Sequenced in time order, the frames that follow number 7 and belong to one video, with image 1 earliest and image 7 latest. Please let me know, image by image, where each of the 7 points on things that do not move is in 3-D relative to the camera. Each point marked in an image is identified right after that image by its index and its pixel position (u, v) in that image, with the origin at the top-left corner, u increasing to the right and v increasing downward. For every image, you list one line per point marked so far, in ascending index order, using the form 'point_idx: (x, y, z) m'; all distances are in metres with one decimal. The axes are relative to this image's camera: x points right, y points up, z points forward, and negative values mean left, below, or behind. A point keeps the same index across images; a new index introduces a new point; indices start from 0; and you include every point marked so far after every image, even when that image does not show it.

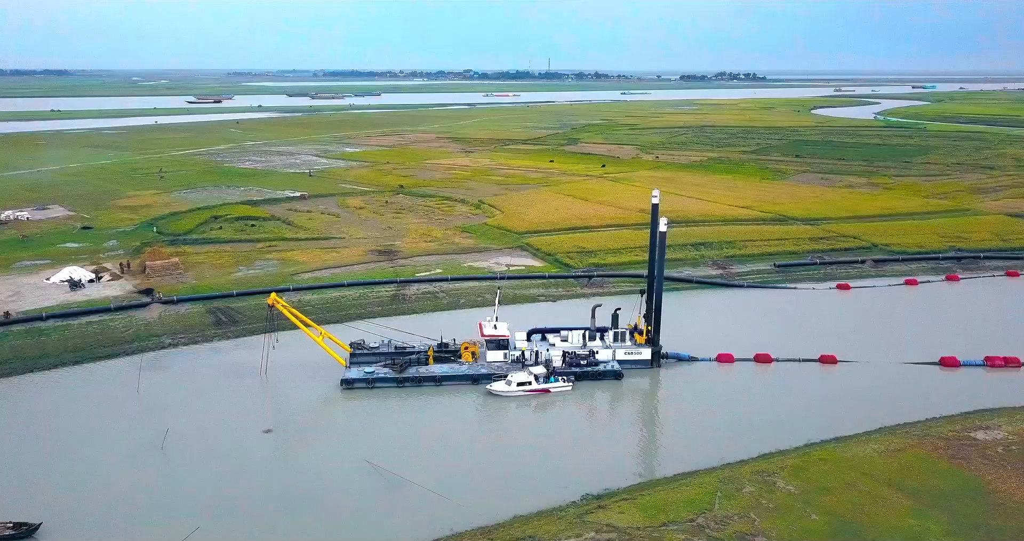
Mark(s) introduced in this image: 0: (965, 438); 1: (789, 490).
0: (+9.8, -3.6, +17.6) m
1: (+5.2, -4.1, +15.4) m
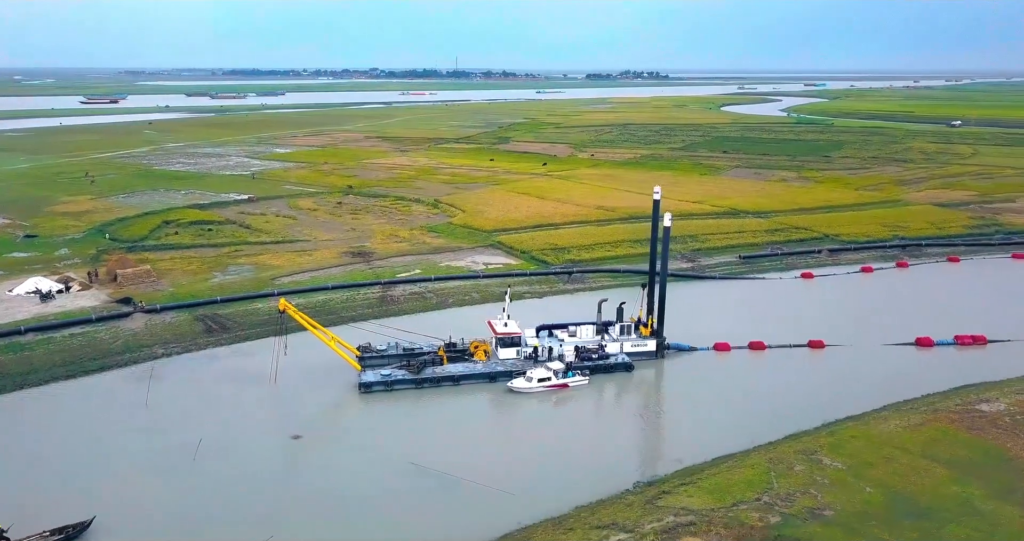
0: (+10.7, -3.3, +19.1) m
1: (+6.5, -3.9, +16.4) m
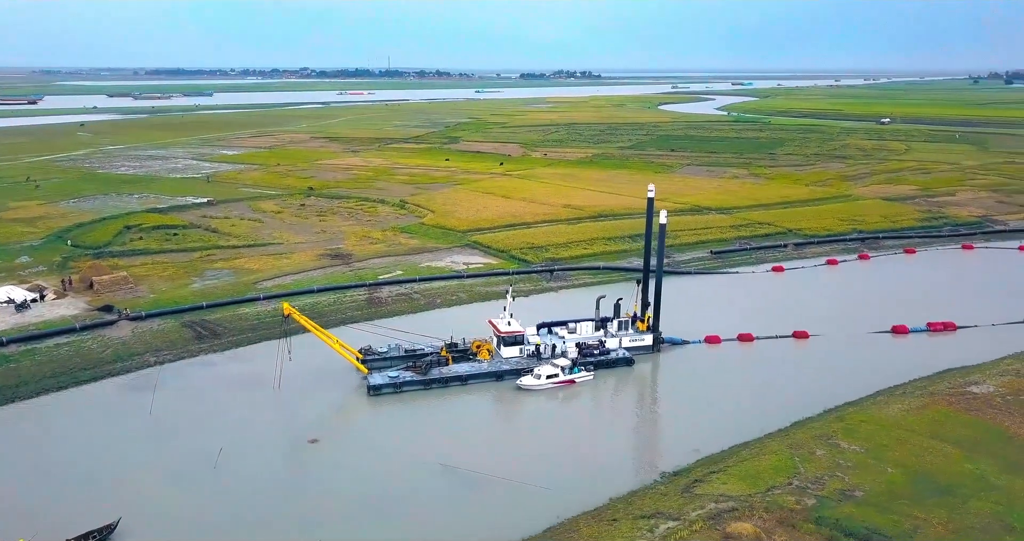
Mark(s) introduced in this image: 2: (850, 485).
0: (+11.2, -3.0, +20.3) m
1: (+7.2, -3.7, +17.2) m
2: (+6.4, -4.1, +15.7) m
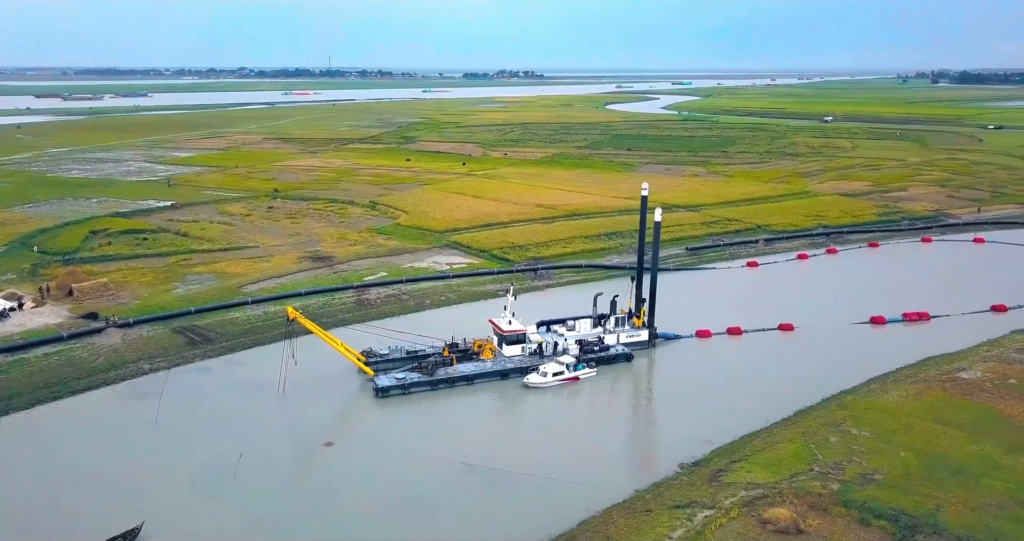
0: (+11.5, -2.8, +21.3) m
1: (+7.7, -3.6, +18.0) m
2: (+7.1, -4.0, +16.4) m
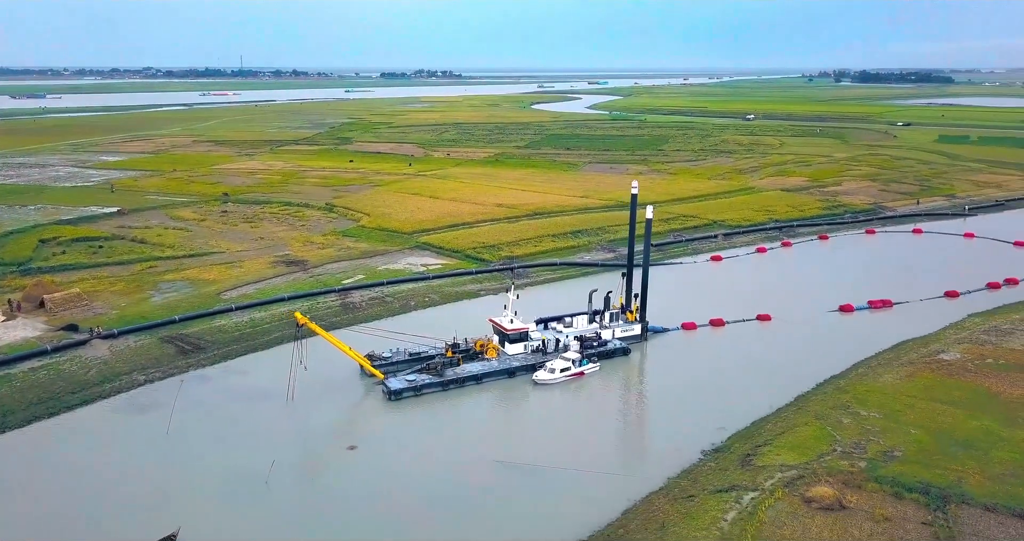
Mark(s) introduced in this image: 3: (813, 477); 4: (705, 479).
0: (+11.8, -2.5, +22.8) m
1: (+8.4, -3.4, +19.1) m
2: (+7.9, -3.7, +17.4) m
3: (+5.9, -4.0, +16.2) m
4: (+4.0, -4.3, +17.2) m
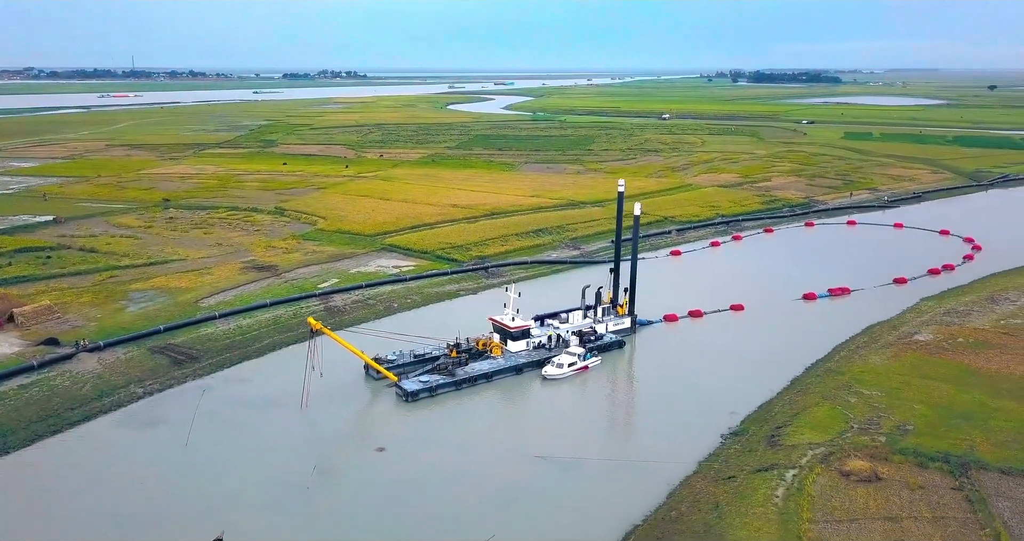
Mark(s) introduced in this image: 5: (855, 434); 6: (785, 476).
0: (+11.9, -2.1, +24.5) m
1: (+9.0, -3.1, +20.5) m
2: (+8.8, -3.5, +18.8) m
3: (+6.9, -3.8, +17.3) m
4: (+4.9, -4.2, +18.1) m
5: (+7.6, -3.6, +18.2) m
6: (+5.5, -4.1, +16.5) m
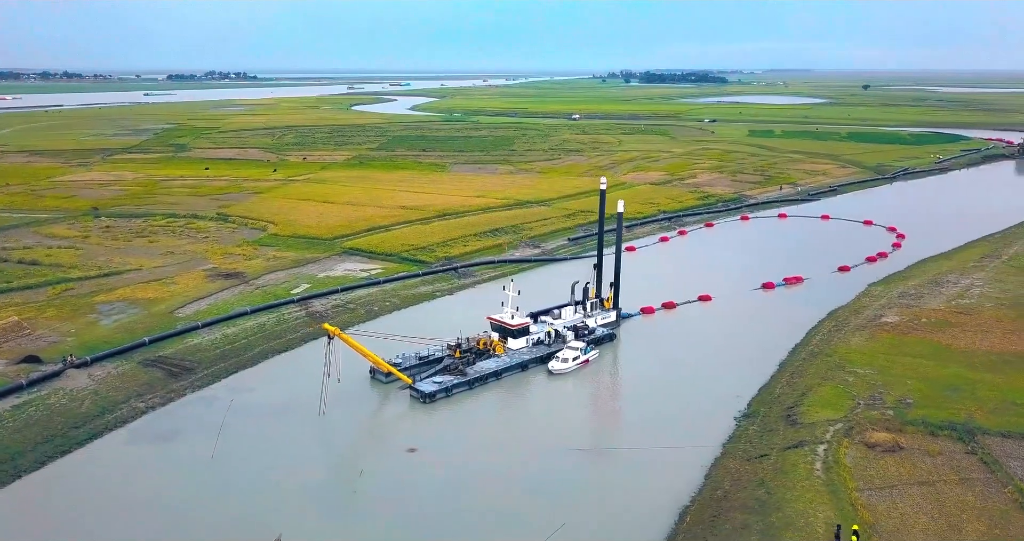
0: (+11.9, -1.7, +26.5) m
1: (+9.5, -2.7, +22.1) m
2: (+9.5, -3.1, +20.4) m
3: (+7.9, -3.5, +18.6) m
4: (+5.8, -3.9, +19.2) m
5: (+8.4, -3.3, +19.7) m
6: (+6.5, -3.9, +17.7) m
